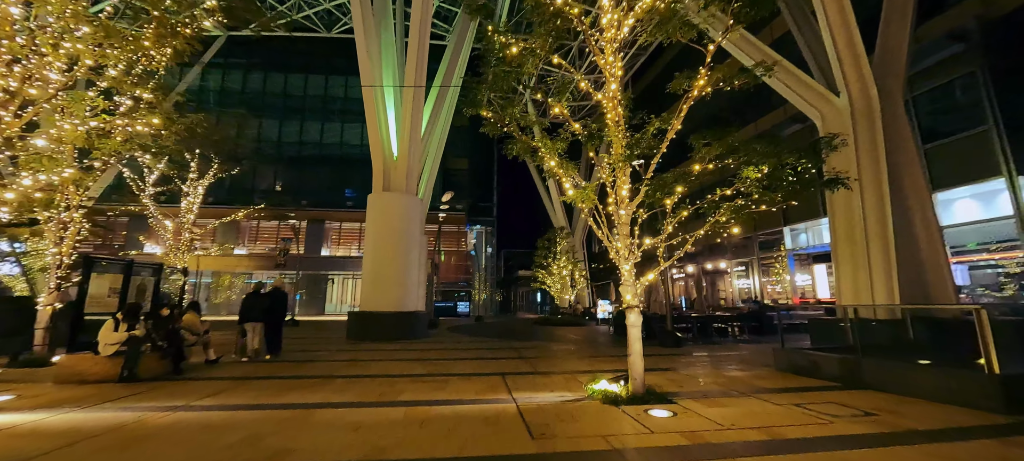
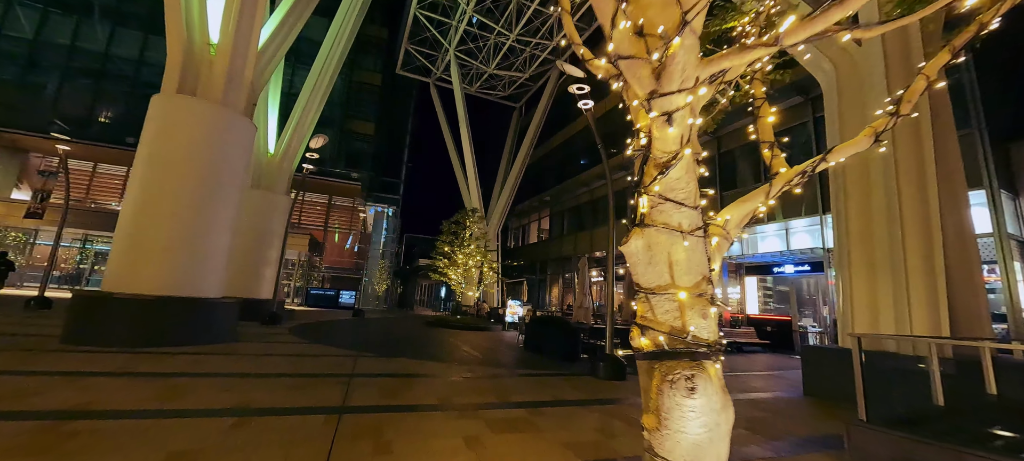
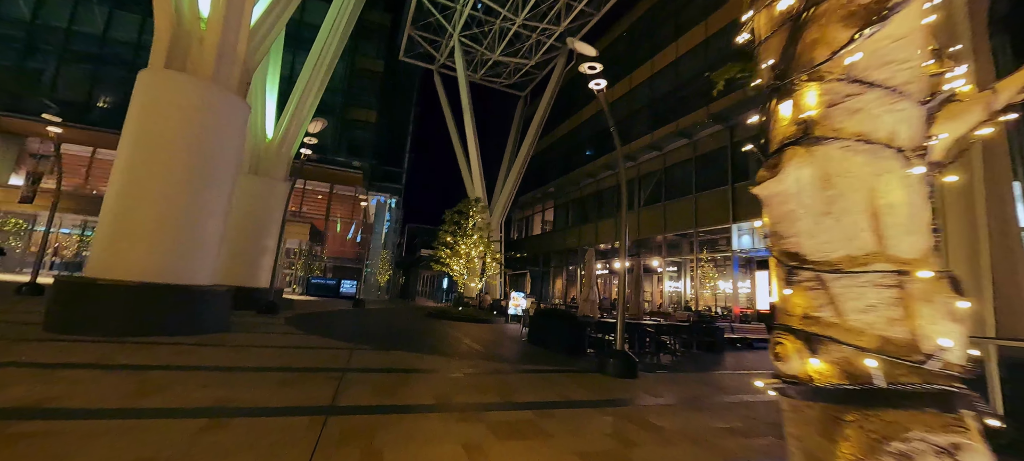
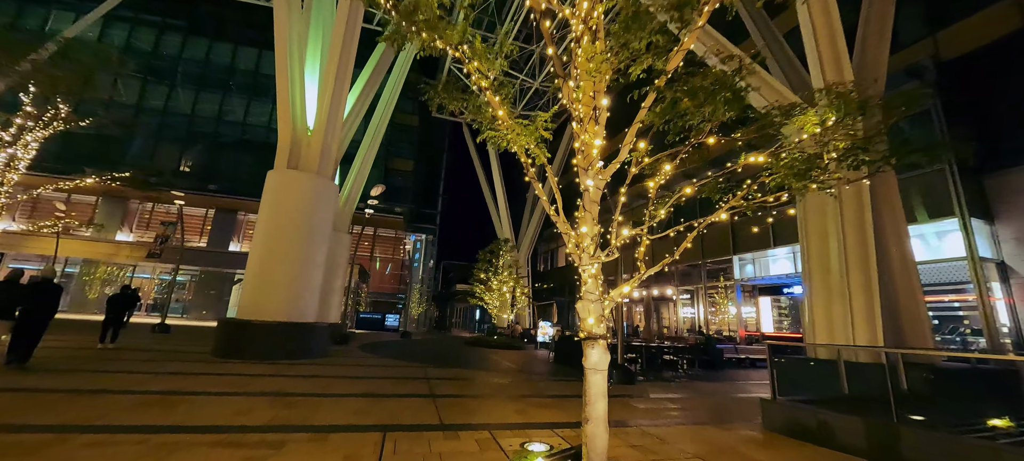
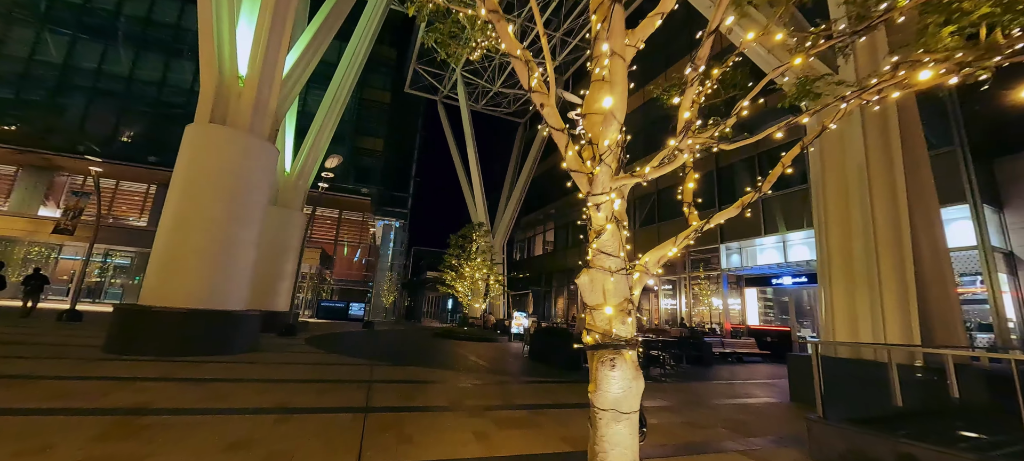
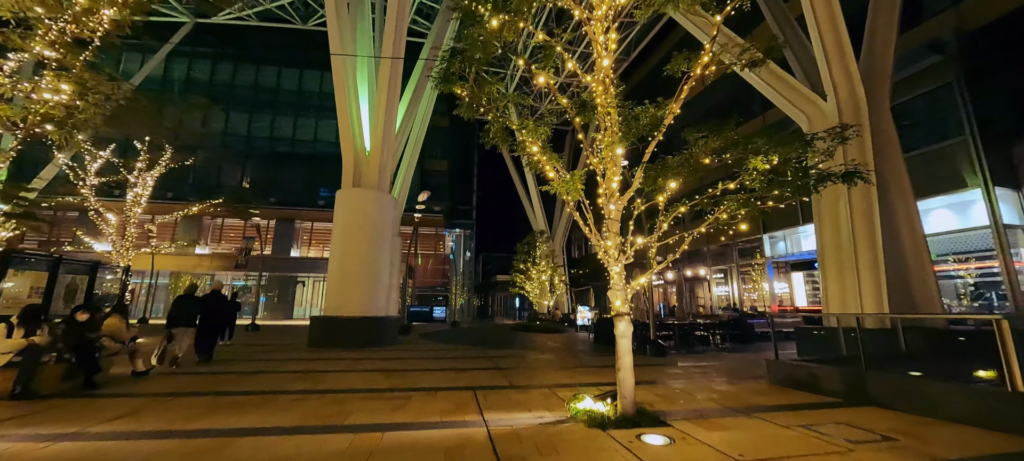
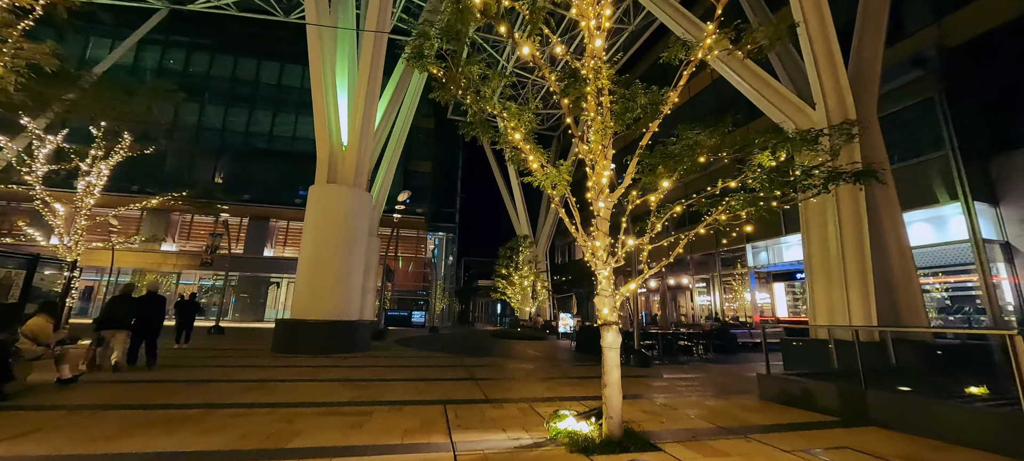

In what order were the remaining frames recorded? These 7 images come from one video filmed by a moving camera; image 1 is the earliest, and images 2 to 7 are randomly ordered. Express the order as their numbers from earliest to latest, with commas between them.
6, 7, 4, 5, 2, 3
